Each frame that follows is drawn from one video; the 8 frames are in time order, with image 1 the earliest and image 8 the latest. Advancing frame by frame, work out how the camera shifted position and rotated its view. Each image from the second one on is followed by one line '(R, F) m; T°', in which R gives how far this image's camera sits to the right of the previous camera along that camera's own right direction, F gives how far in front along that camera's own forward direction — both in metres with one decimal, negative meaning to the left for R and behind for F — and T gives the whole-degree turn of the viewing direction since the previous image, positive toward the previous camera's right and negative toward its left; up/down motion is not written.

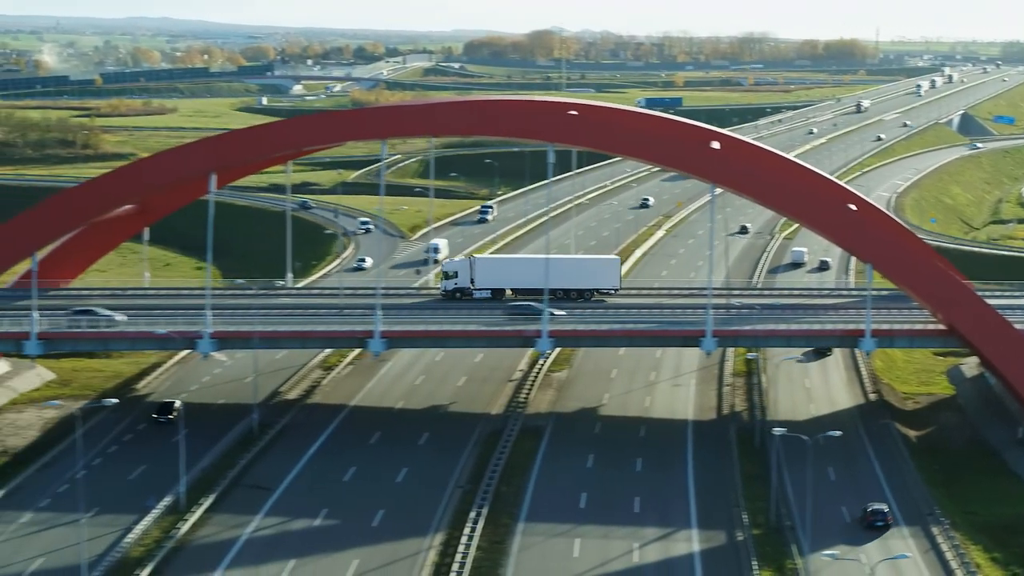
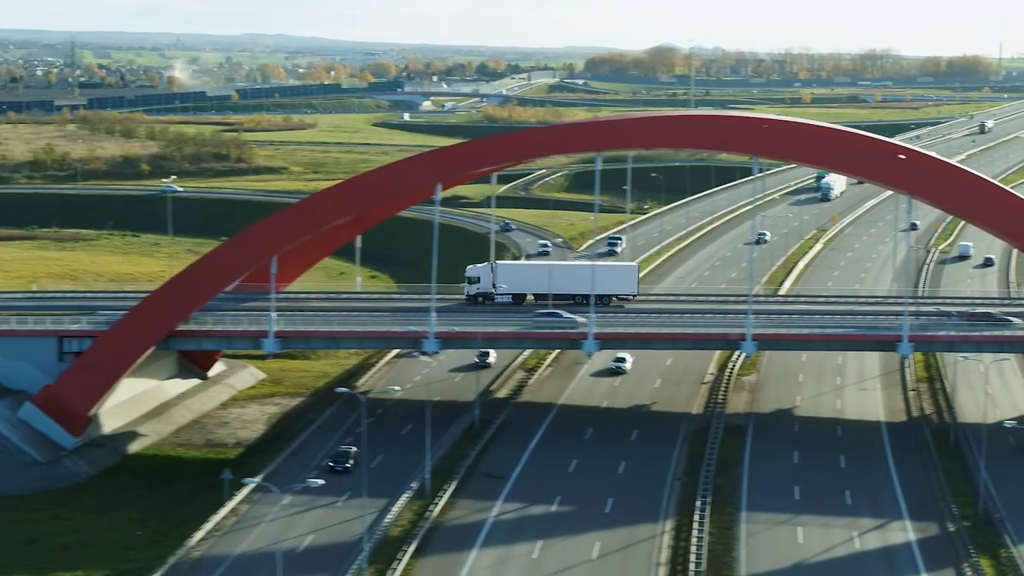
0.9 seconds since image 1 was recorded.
(-1.4, -1.5) m; -3°
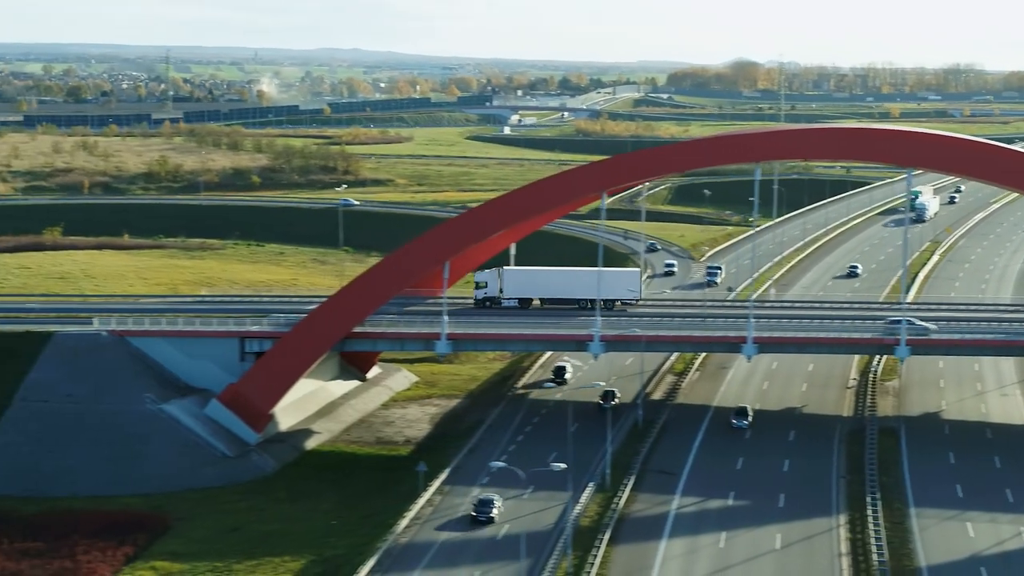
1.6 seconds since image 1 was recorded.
(-1.4, -1.2) m; -2°
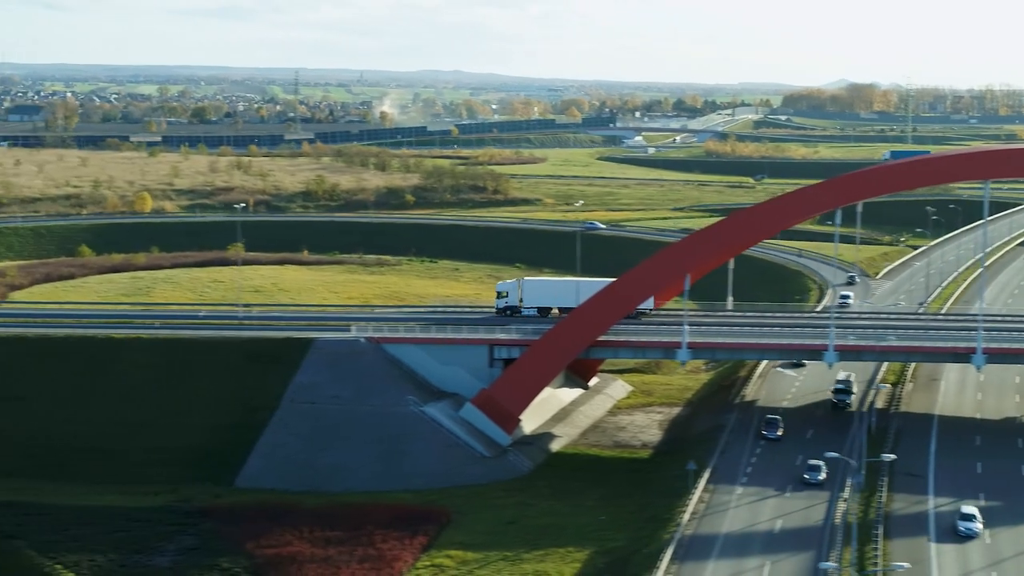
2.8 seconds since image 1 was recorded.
(-2.2, -1.5) m; -3°
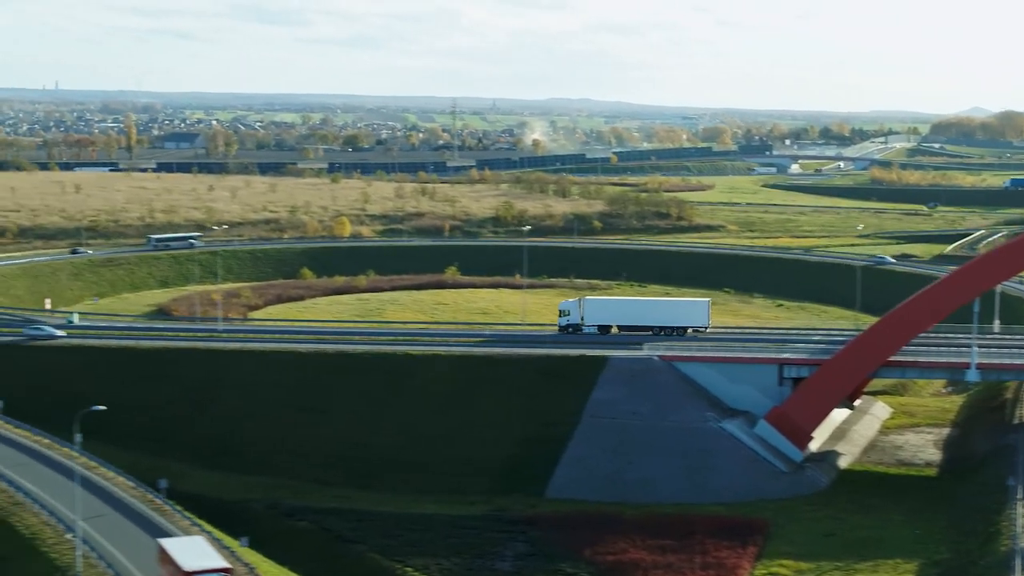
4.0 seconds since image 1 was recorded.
(-2.7, -1.1) m; -4°
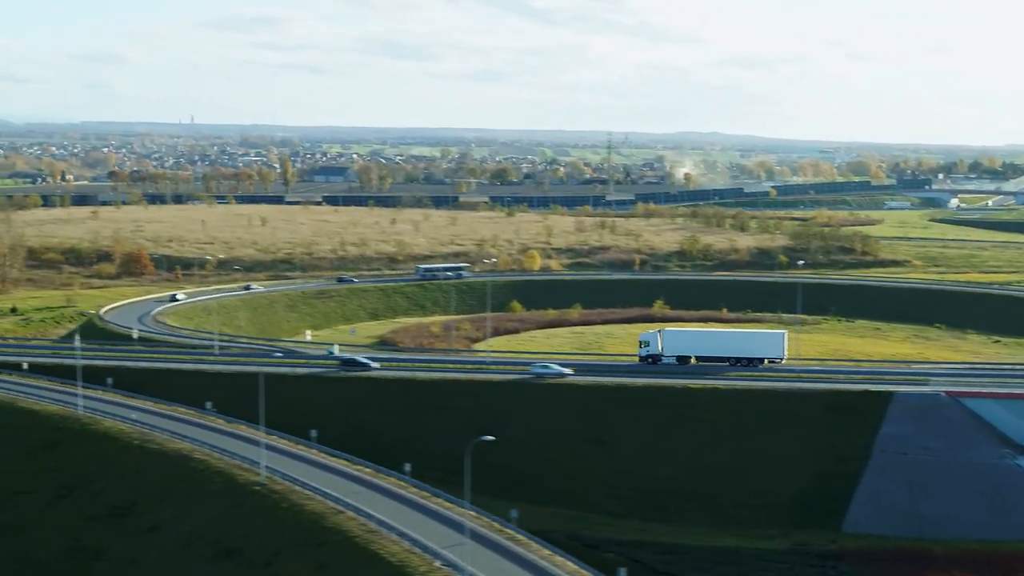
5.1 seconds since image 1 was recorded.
(-2.7, -0.3) m; -4°
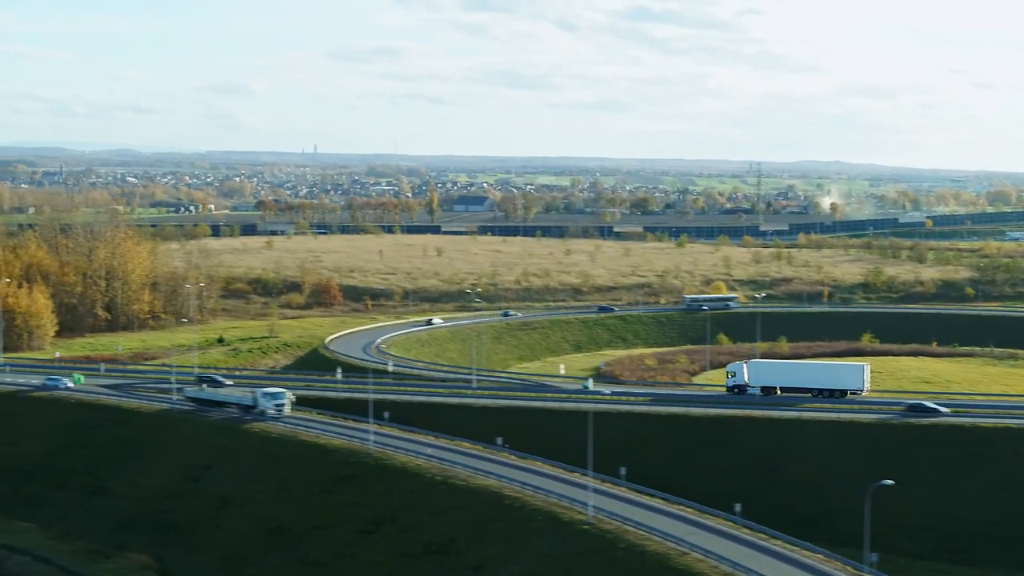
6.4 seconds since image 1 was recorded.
(-2.9, +0.3) m; -3°
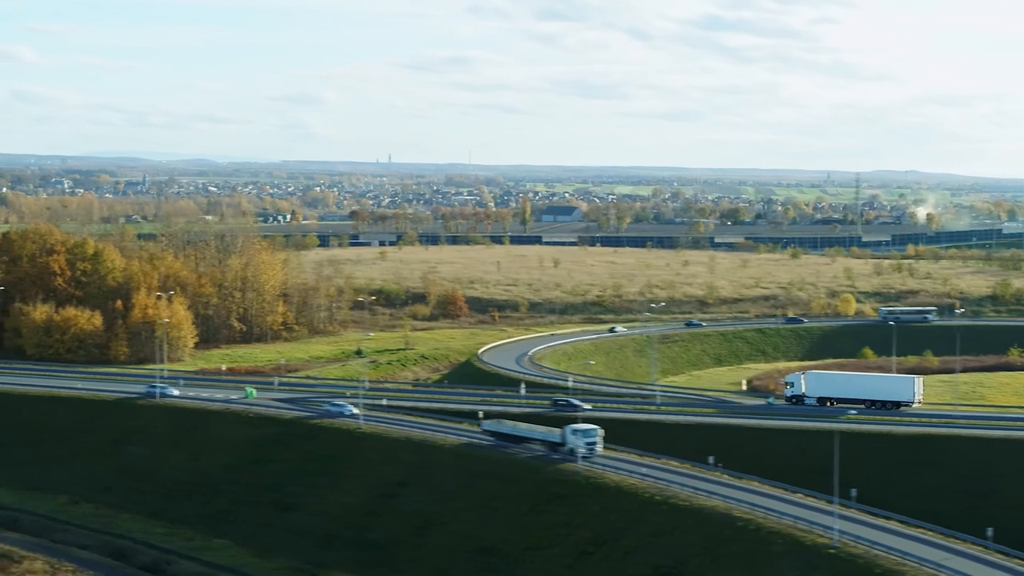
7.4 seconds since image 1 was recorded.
(-2.2, +0.6) m; -2°
